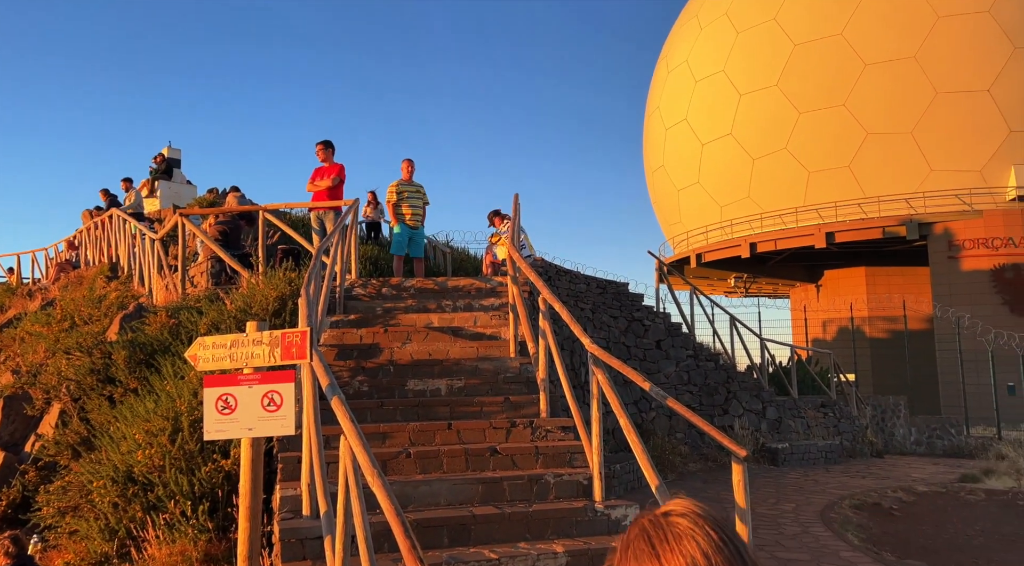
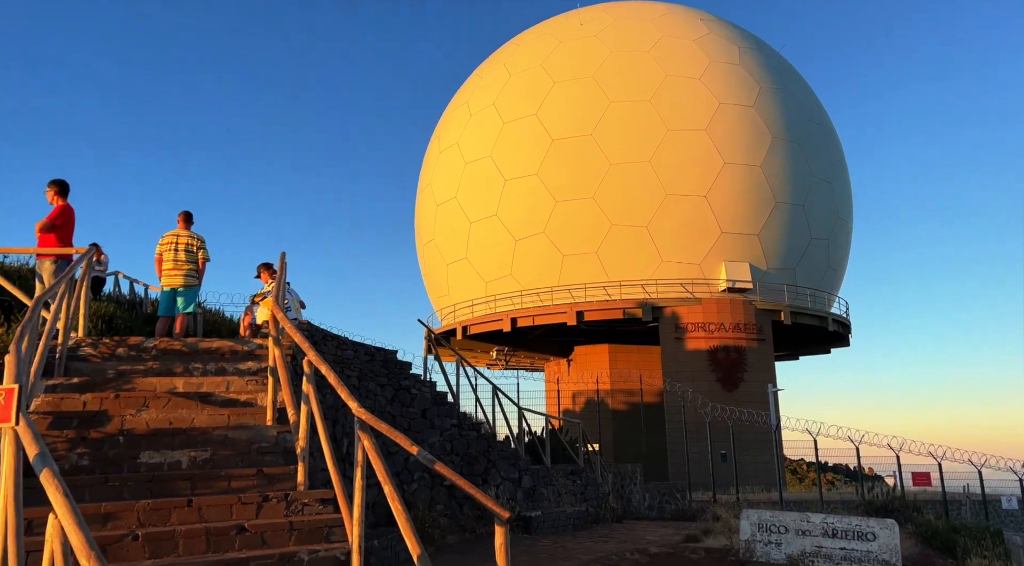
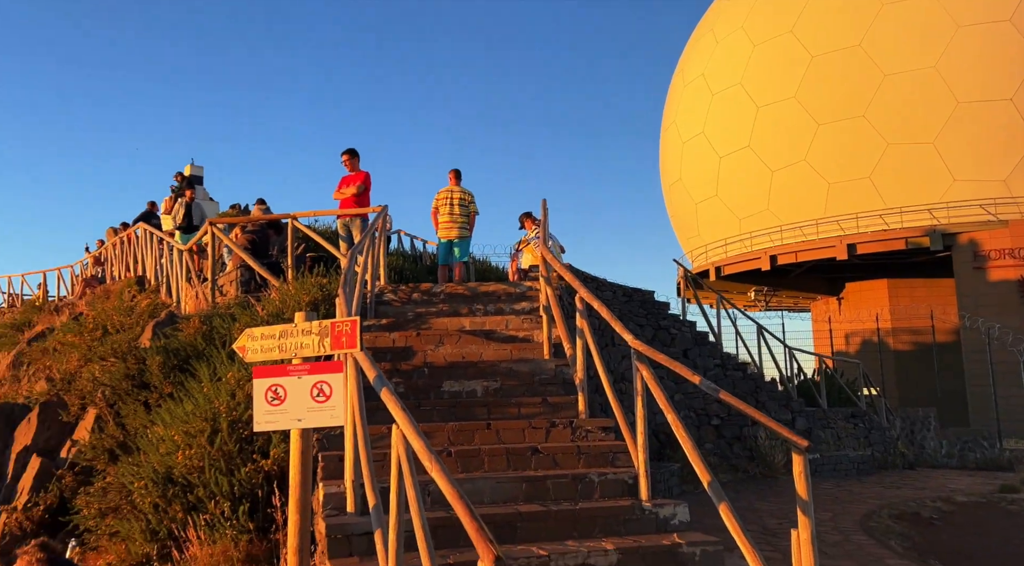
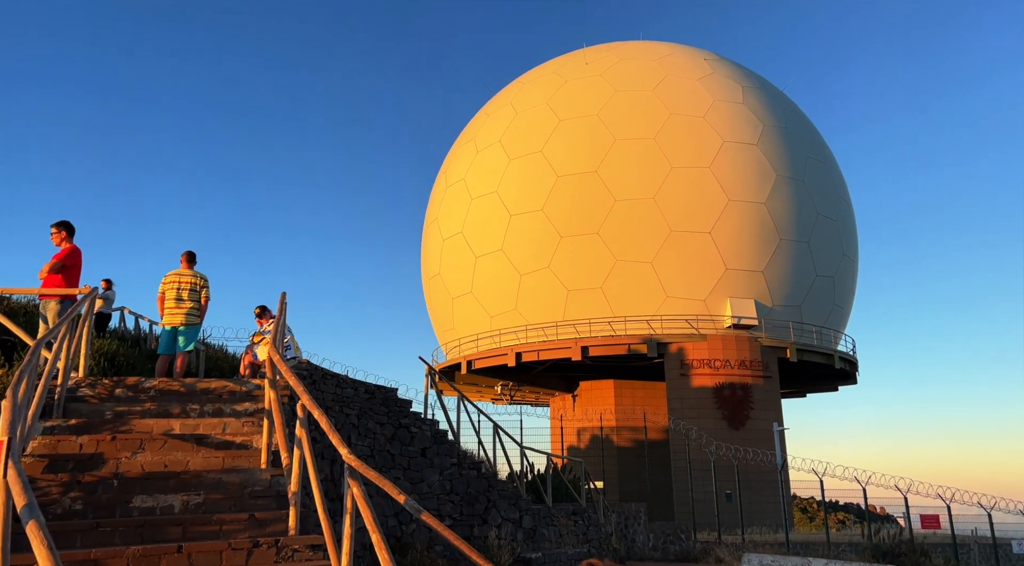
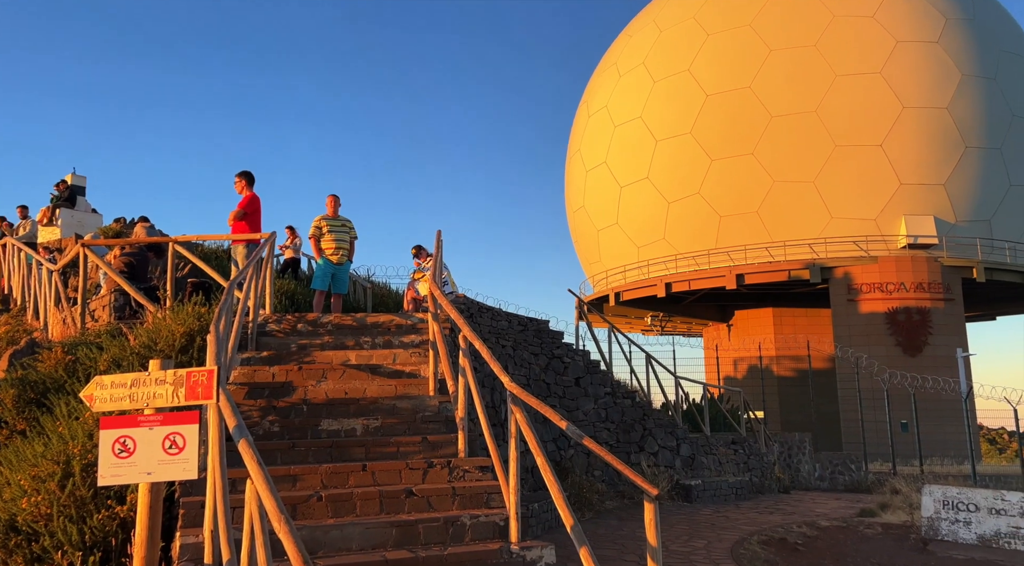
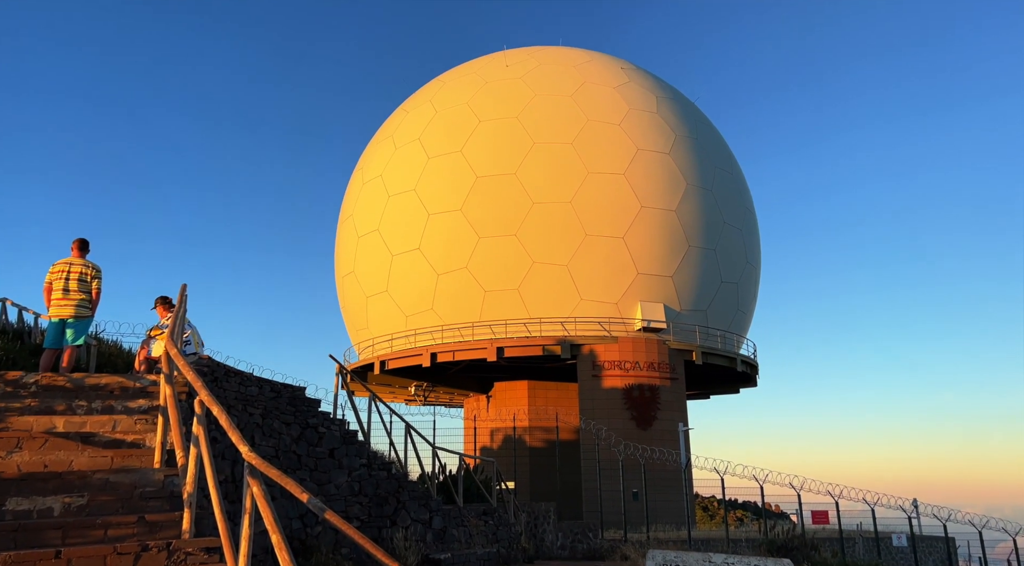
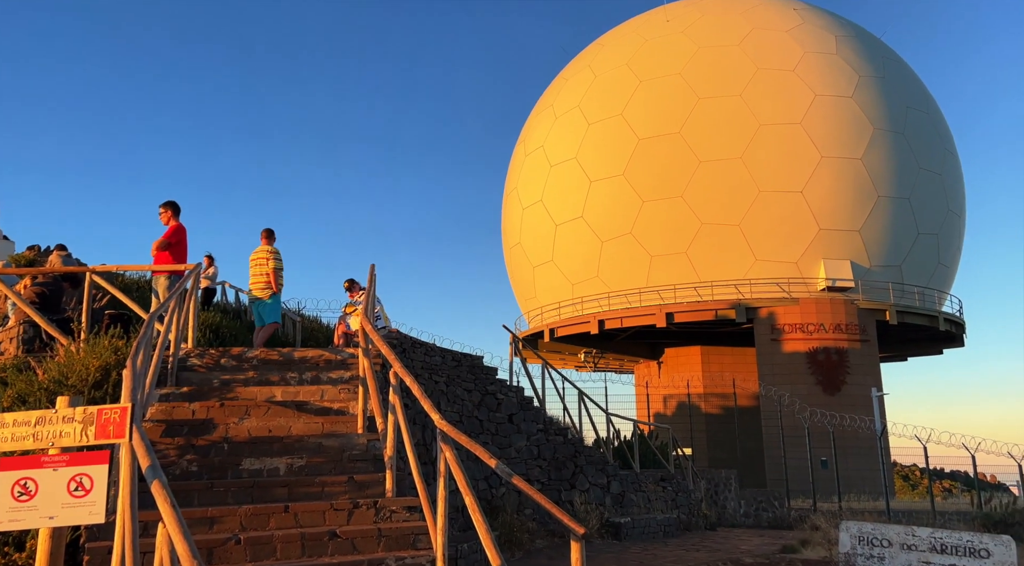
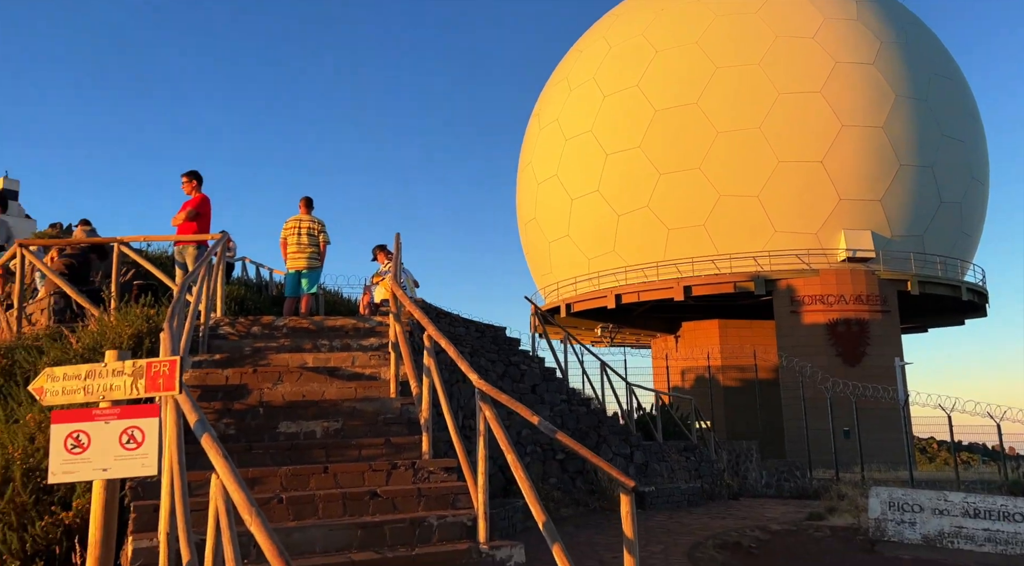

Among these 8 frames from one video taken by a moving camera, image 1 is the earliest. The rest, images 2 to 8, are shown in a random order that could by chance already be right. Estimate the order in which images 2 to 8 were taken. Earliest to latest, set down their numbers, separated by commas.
5, 7, 4, 6, 2, 8, 3
